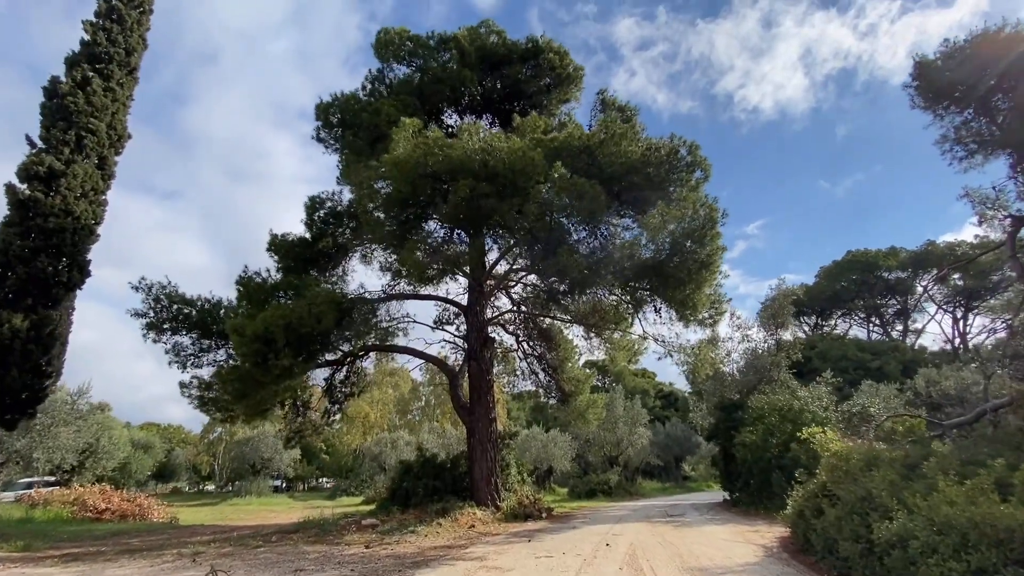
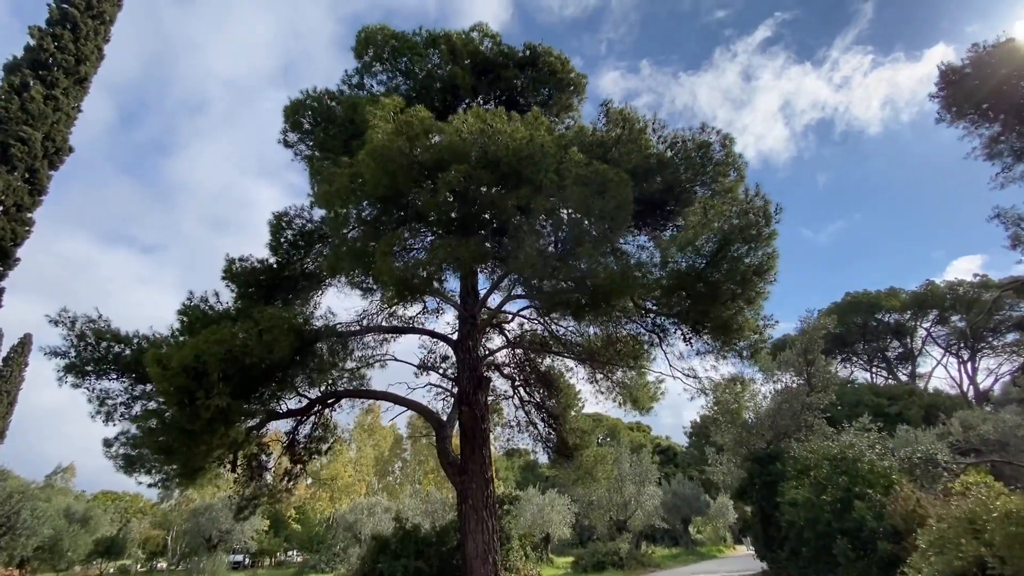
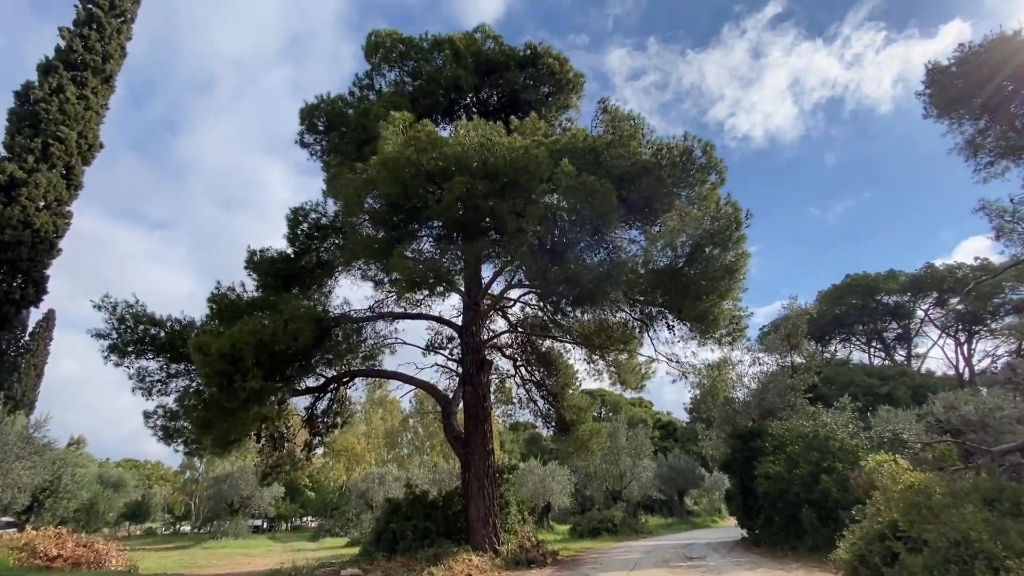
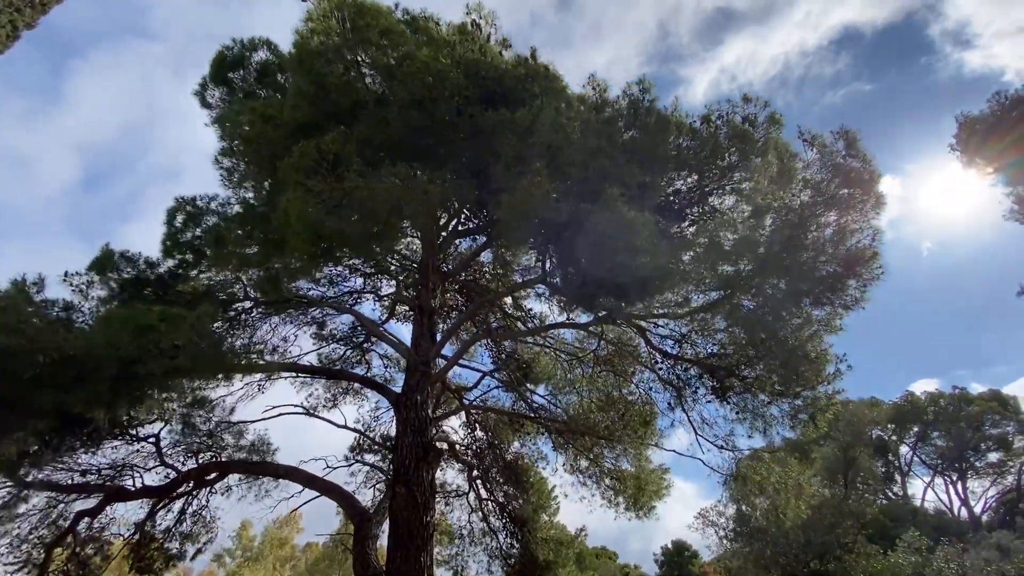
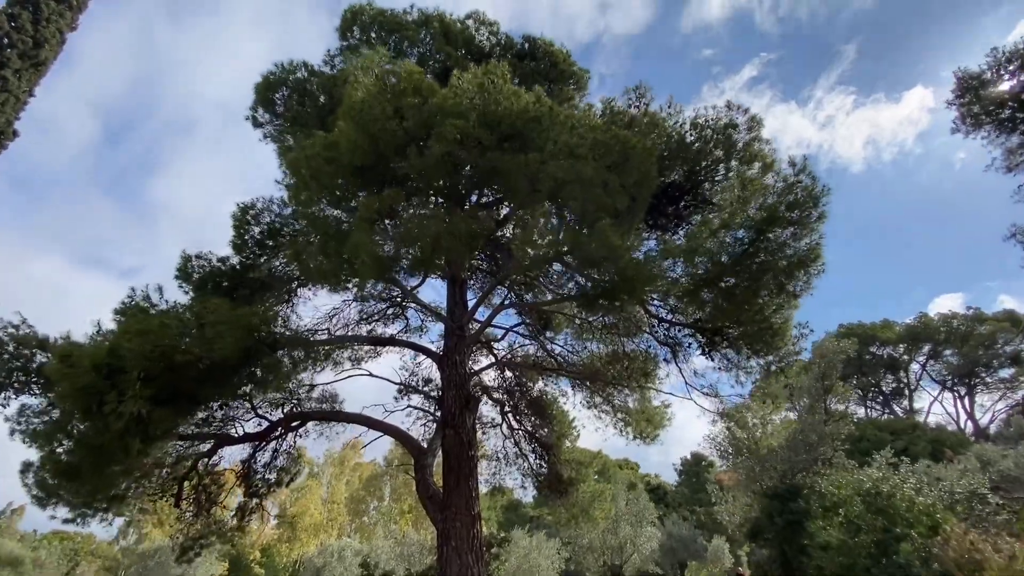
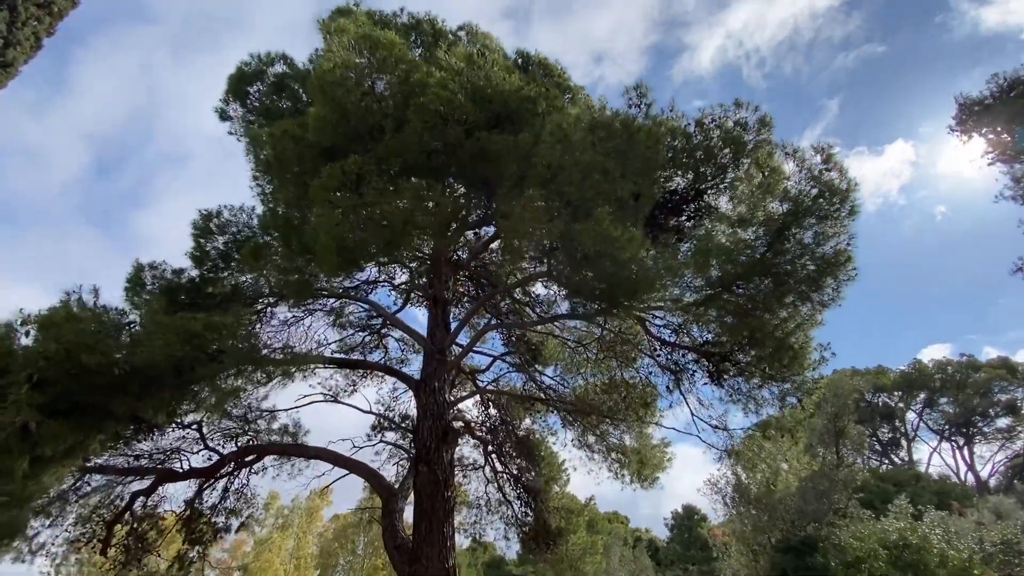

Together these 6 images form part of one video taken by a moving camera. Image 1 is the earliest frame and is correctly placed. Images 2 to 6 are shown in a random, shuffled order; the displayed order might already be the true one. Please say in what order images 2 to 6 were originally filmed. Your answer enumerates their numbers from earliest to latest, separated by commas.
3, 2, 5, 6, 4
